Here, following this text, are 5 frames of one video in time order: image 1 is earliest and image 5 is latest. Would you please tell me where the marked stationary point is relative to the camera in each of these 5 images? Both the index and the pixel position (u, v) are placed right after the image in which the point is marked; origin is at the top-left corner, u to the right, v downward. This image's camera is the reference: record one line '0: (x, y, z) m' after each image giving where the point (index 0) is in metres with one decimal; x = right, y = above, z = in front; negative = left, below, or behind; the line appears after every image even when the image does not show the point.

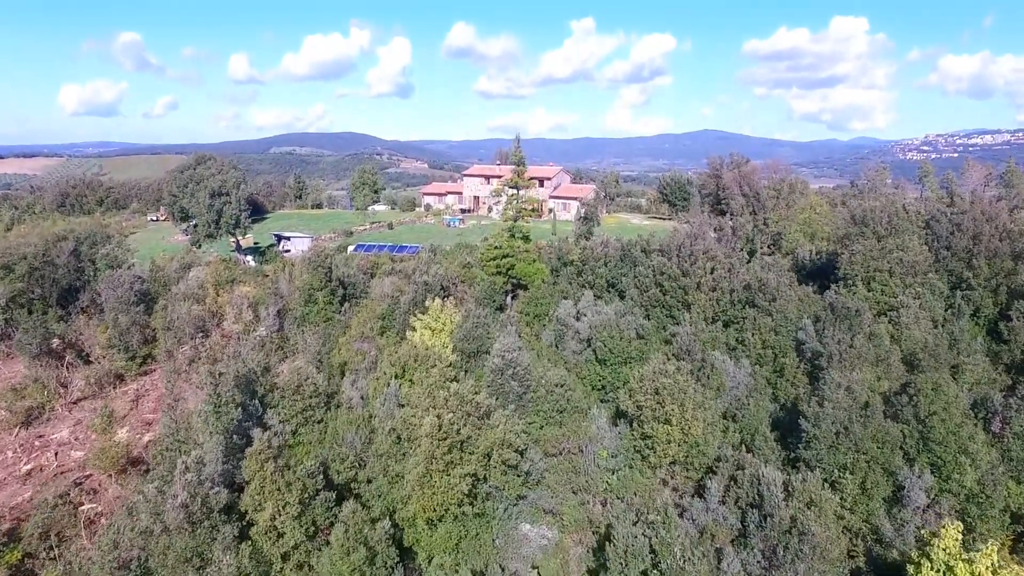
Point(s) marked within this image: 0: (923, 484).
0: (+12.4, -6.0, +18.5) m
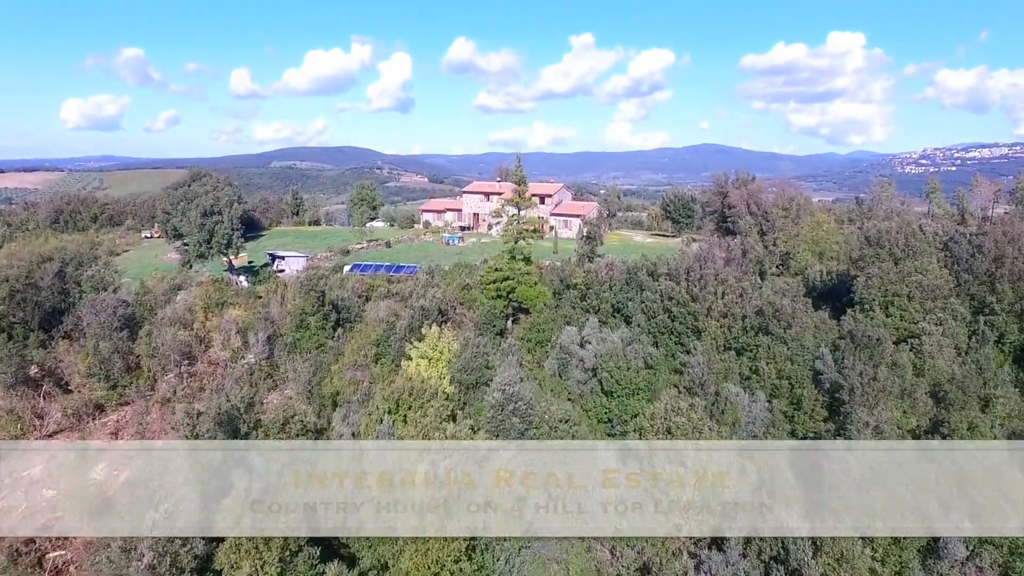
0: (+12.5, -6.9, +17.0) m
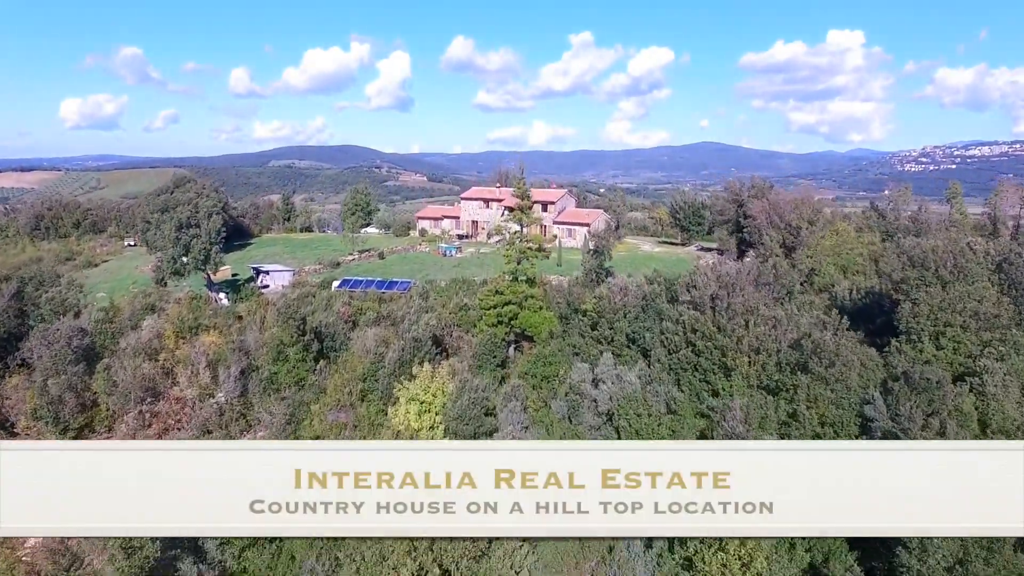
0: (+12.6, -8.1, +13.8) m
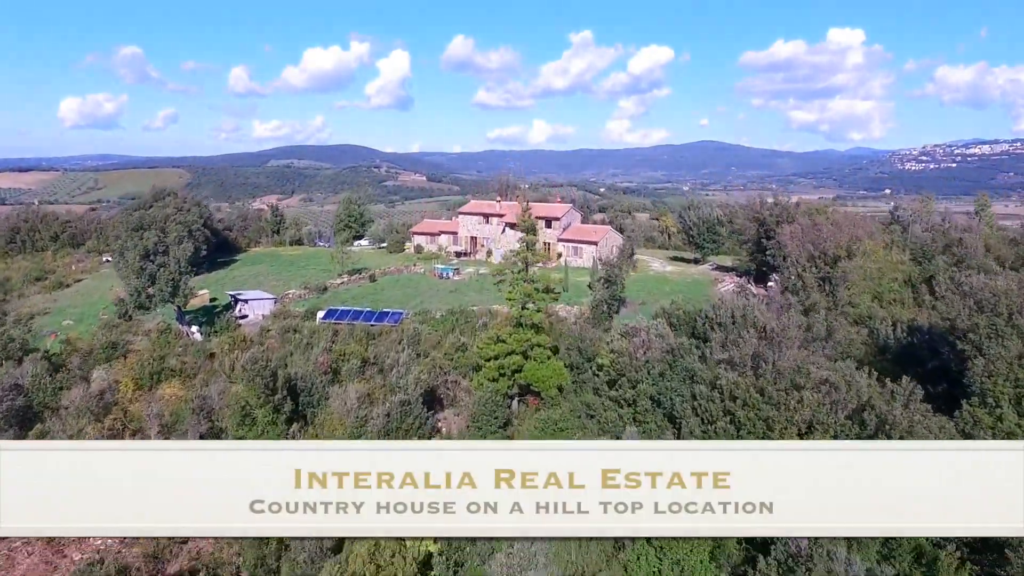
0: (+12.8, -10.0, +10.0) m
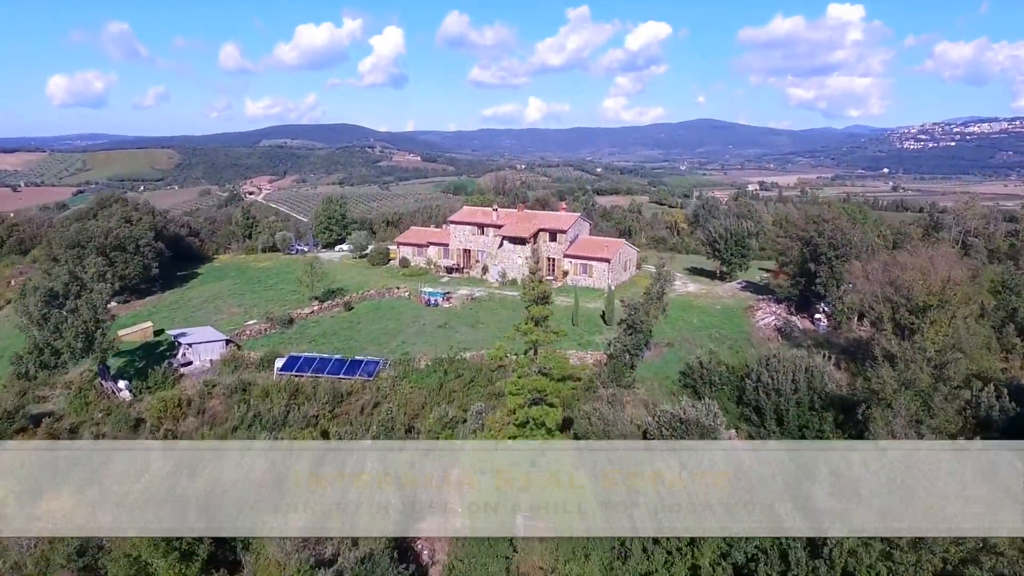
0: (+13.0, -13.1, +3.6) m
